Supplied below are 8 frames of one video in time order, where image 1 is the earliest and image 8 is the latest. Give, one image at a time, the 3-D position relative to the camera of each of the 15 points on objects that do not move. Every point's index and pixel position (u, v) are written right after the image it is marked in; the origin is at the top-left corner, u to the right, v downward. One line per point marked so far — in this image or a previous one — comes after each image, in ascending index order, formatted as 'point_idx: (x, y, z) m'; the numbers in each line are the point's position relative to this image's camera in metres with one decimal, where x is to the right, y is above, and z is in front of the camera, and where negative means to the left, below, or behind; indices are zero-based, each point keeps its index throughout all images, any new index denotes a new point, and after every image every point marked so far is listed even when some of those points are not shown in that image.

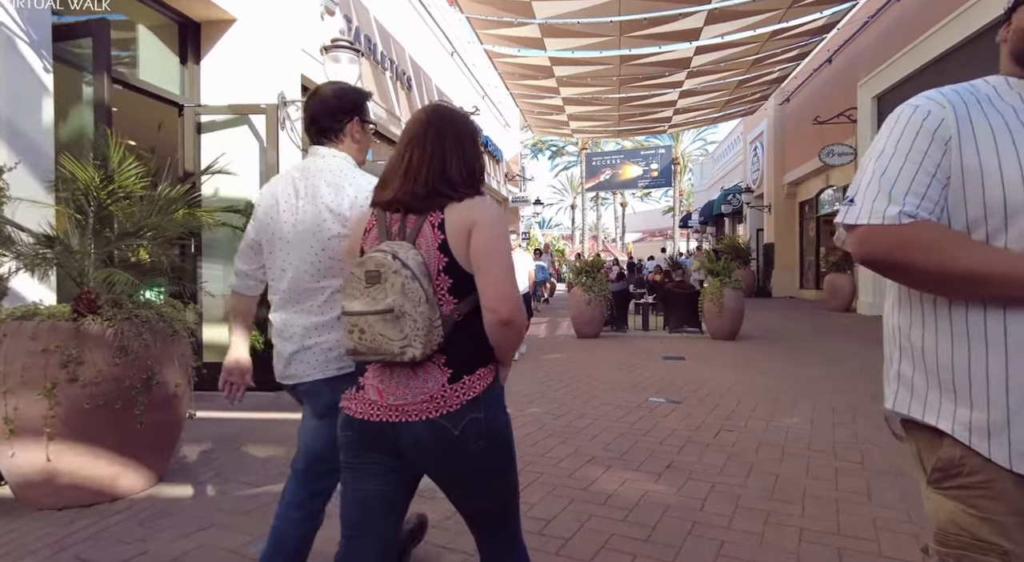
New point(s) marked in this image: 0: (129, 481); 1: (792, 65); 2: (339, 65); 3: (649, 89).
0: (-1.7, -0.9, +3.1) m
1: (+6.9, +5.3, +16.5) m
2: (-1.7, +2.1, +6.7) m
3: (+3.5, +4.9, +17.2) m
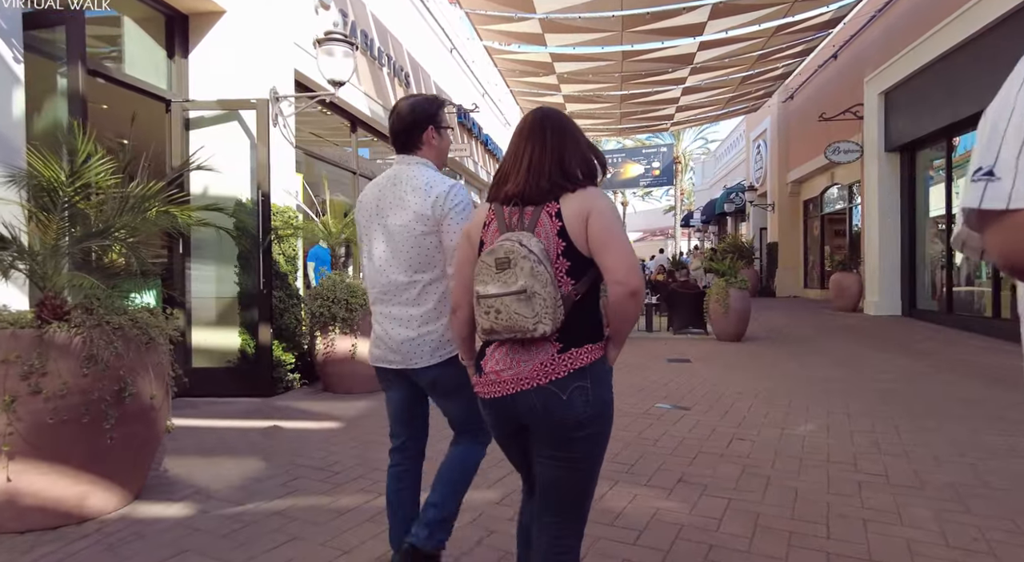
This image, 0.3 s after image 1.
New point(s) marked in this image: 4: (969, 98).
0: (-1.7, -0.9, +2.8) m
1: (+6.9, +5.3, +16.2) m
2: (-1.7, +2.1, +6.5) m
3: (+3.5, +4.9, +17.0) m
4: (+7.7, +3.1, +11.3) m
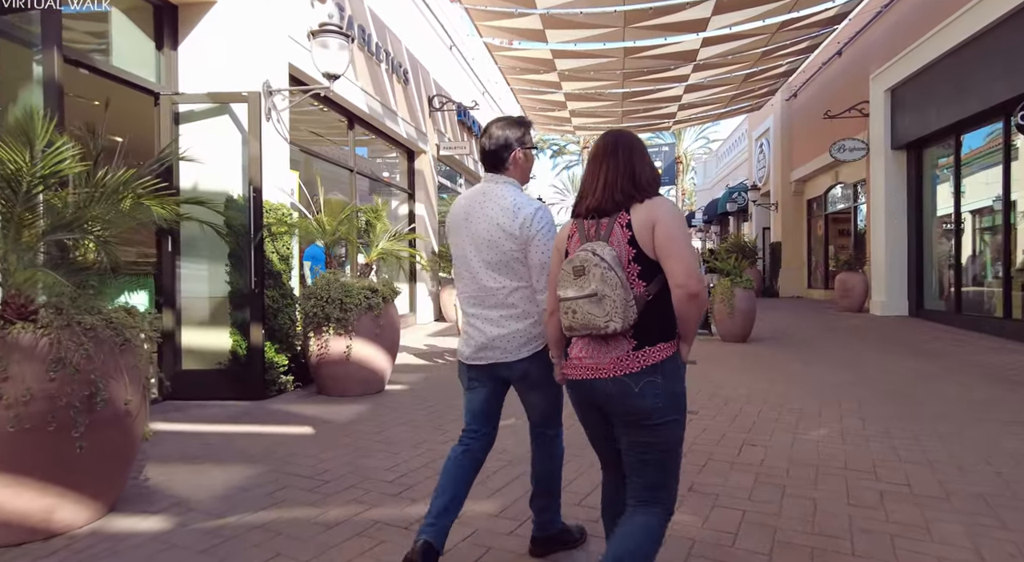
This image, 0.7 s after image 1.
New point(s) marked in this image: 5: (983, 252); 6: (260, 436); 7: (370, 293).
0: (-1.7, -0.9, +2.6) m
1: (+6.9, +5.3, +16.0) m
2: (-1.7, +2.1, +6.3) m
3: (+3.5, +4.9, +16.8) m
4: (+7.7, +3.1, +11.1) m
5: (+8.3, +0.5, +11.9) m
6: (-1.7, -1.0, +4.4) m
7: (-1.2, -0.1, +5.7) m
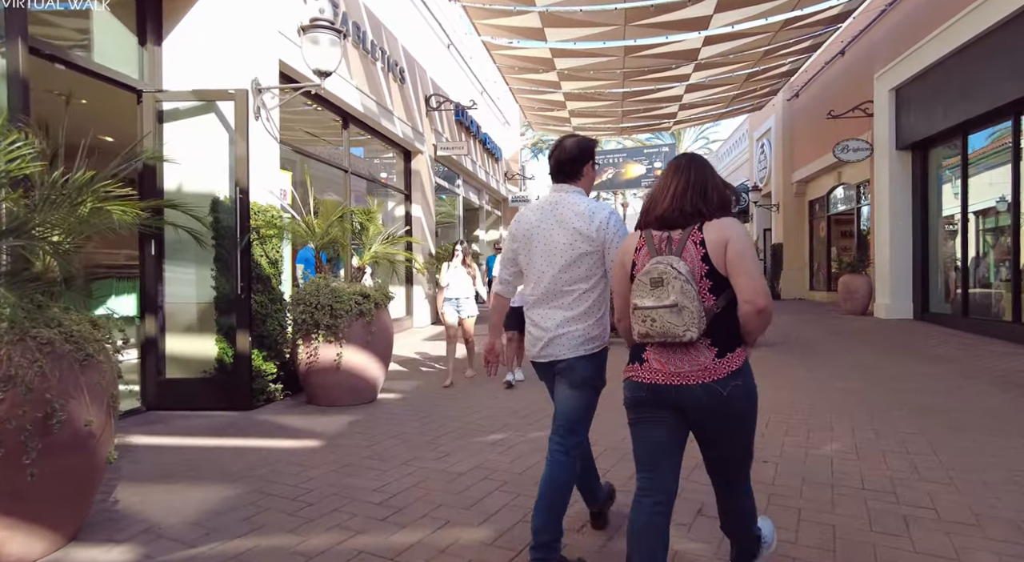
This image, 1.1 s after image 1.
0: (-1.8, -1.0, +2.4) m
1: (+6.8, +5.3, +15.8) m
2: (-1.8, +2.1, +6.1) m
3: (+3.5, +4.9, +16.6) m
4: (+7.7, +3.0, +10.9) m
5: (+8.3, +0.5, +11.7) m
6: (-1.7, -1.1, +4.2) m
7: (-1.2, -0.1, +5.4) m
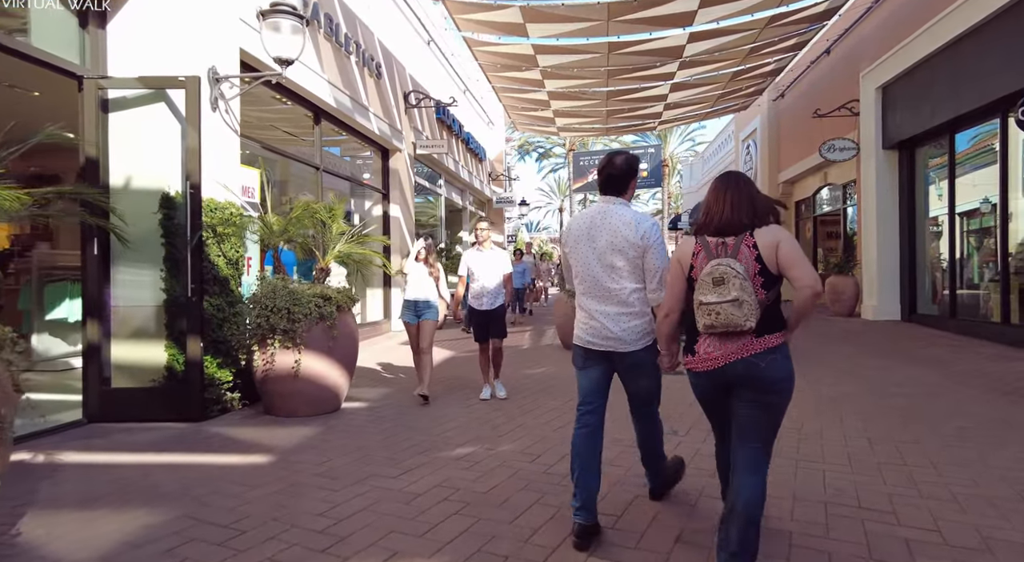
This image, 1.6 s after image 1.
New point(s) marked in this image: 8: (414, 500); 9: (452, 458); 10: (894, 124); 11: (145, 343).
0: (-1.9, -1.0, +2.0) m
1: (+6.4, +5.2, +15.6) m
2: (-2.0, +2.1, +5.7) m
3: (+3.1, +4.8, +16.3) m
4: (+7.3, +3.0, +10.7) m
5: (+7.9, +0.4, +11.5) m
6: (-1.9, -1.1, +3.8) m
7: (-1.4, -0.2, +5.1) m
8: (-0.5, -1.1, +3.3) m
9: (-0.4, -1.1, +4.0) m
10: (+7.6, +3.1, +13.4) m
11: (-2.8, -0.5, +5.1) m
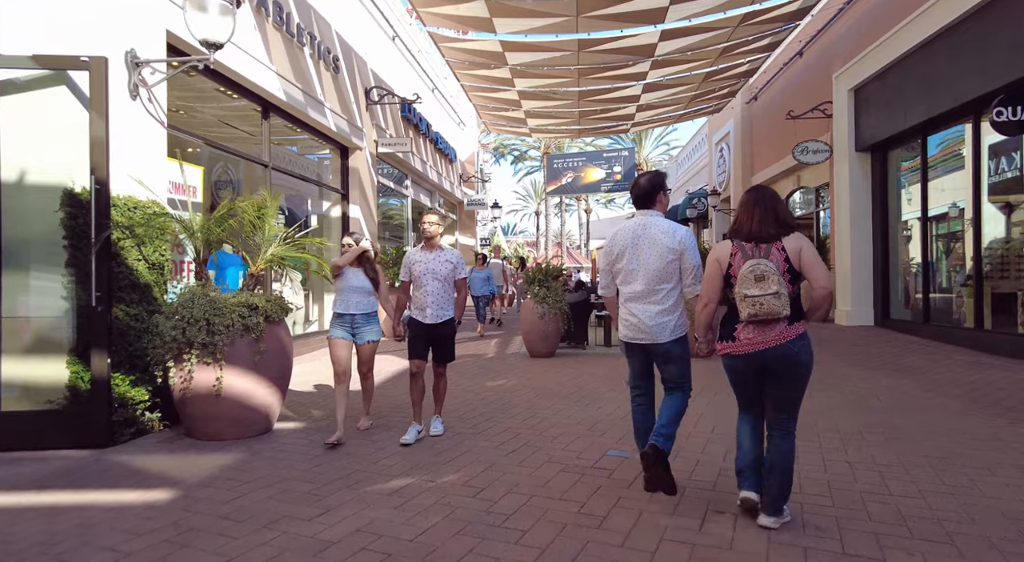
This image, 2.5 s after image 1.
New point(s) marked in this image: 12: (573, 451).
0: (-2.2, -1.0, +1.5) m
1: (+5.7, +5.1, +15.4) m
2: (-2.4, +2.0, +5.1) m
3: (+2.3, +4.7, +15.9) m
4: (+6.8, +2.9, +10.5) m
5: (+7.4, +0.4, +11.3) m
6: (-2.2, -1.1, +3.3) m
7: (-1.8, -0.2, +4.5) m
8: (-0.8, -1.1, +2.7) m
9: (-0.7, -1.1, +3.5) m
10: (+7.0, +3.0, +13.2) m
11: (-3.1, -0.5, +4.5) m
12: (+0.4, -1.1, +4.4) m
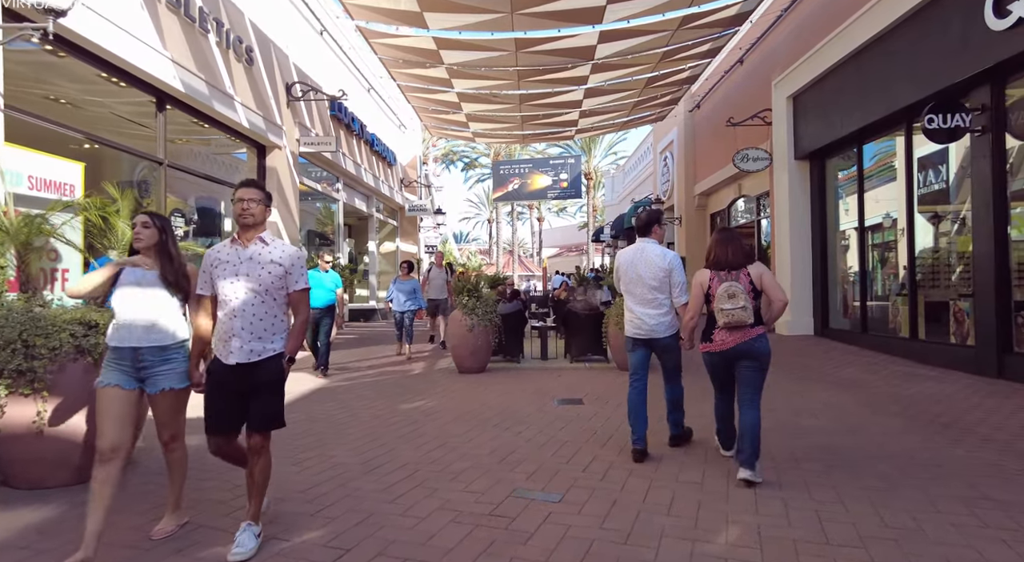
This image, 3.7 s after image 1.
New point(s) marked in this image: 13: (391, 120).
0: (-2.6, -1.0, +0.7) m
1: (+4.3, +4.9, +15.2) m
2: (-3.0, +2.0, +4.4) m
3: (+0.9, +4.5, +15.5) m
4: (+5.7, +2.8, +10.4) m
5: (+6.2, +0.2, +11.1) m
6: (-2.7, -1.2, +2.5) m
7: (-2.4, -0.3, +3.8) m
8: (-1.3, -1.2, +2.1) m
9: (-1.2, -1.2, +2.8) m
10: (+5.7, +2.9, +13.1) m
11: (-3.8, -0.6, +3.7) m
12: (-0.2, -1.2, +3.8) m
13: (-3.6, +4.7, +19.7) m
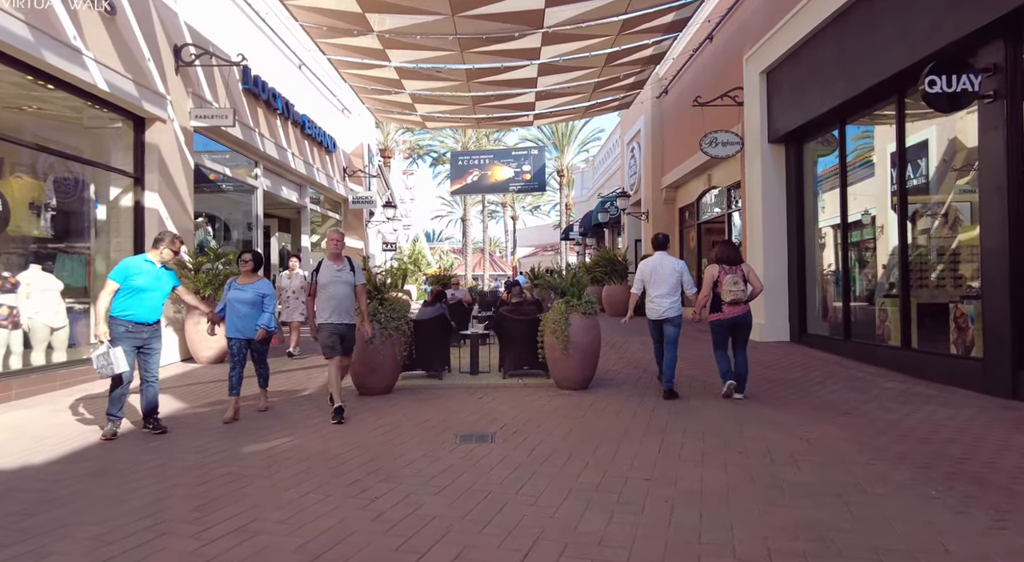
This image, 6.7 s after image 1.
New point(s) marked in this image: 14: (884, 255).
0: (-3.2, -1.0, -1.1) m
1: (+3.2, +4.9, +13.6) m
2: (-3.8, +2.0, +2.6) m
3: (-0.3, +4.5, +13.8) m
4: (+4.7, +2.8, +8.8) m
5: (+5.2, +0.2, +9.6) m
6: (-3.4, -1.1, +0.7) m
7: (-3.2, -0.3, +2.0) m
8: (-2.0, -1.2, +0.3) m
9: (-2.0, -1.2, +1.1) m
10: (+4.6, +2.9, +11.6) m
11: (-4.5, -0.6, +1.8) m
12: (-1.0, -1.2, +2.1) m
13: (-4.9, +4.7, +17.8) m
14: (+5.2, +0.4, +9.1) m
